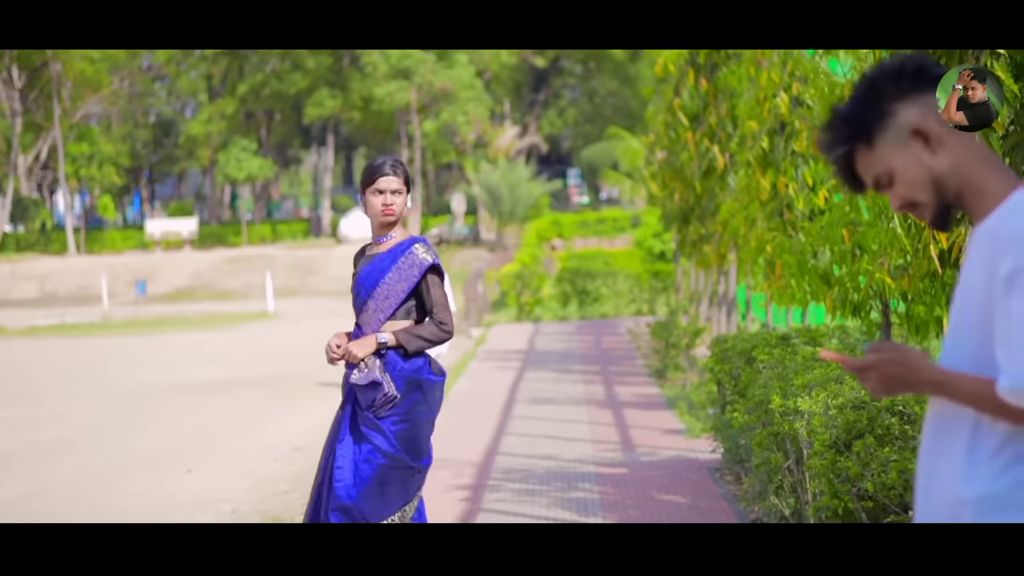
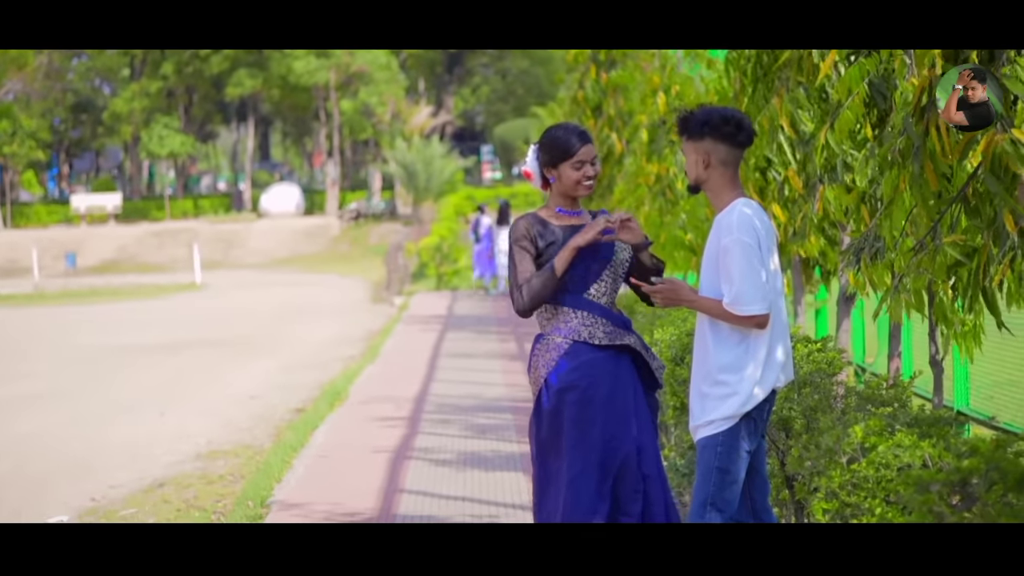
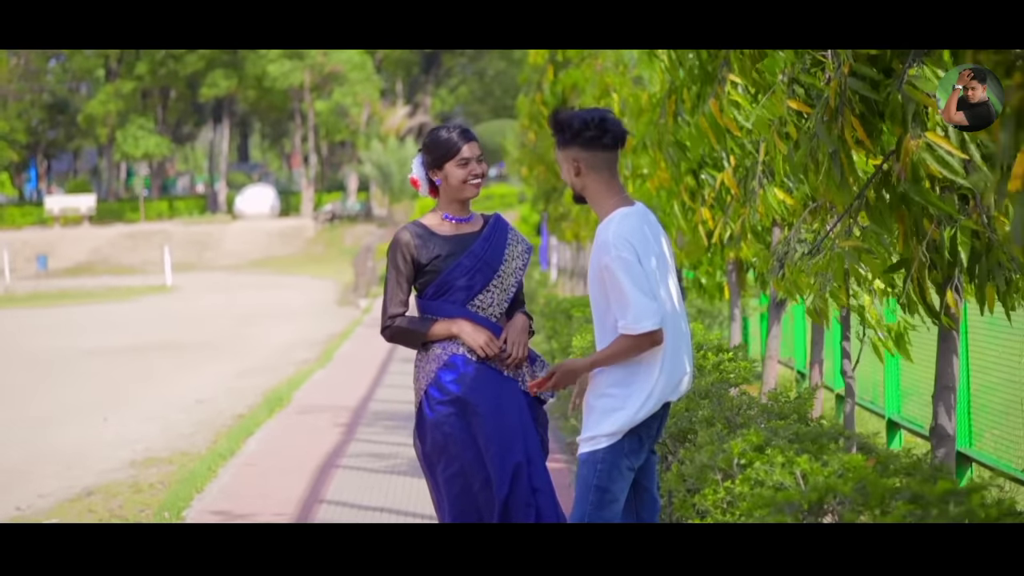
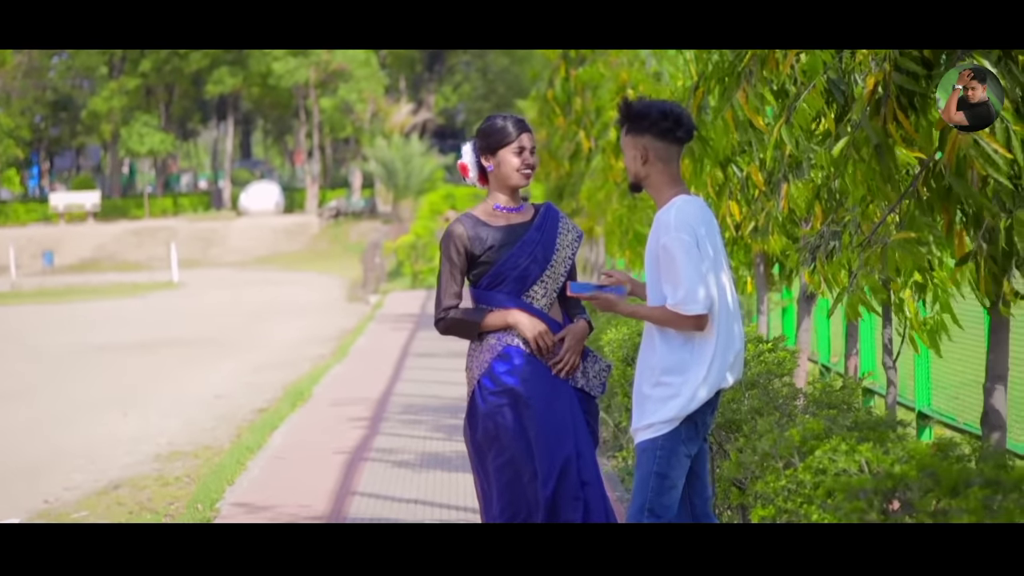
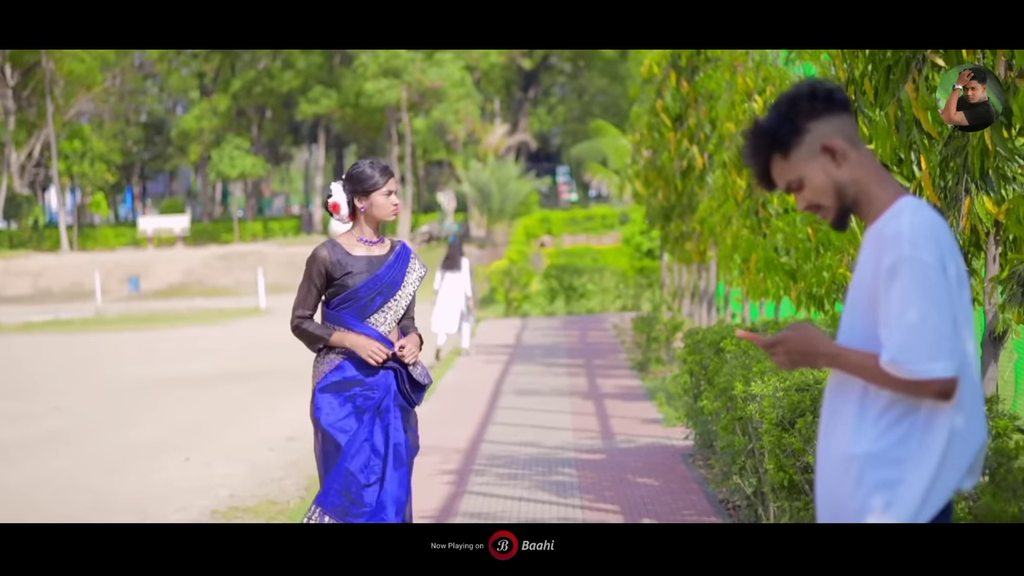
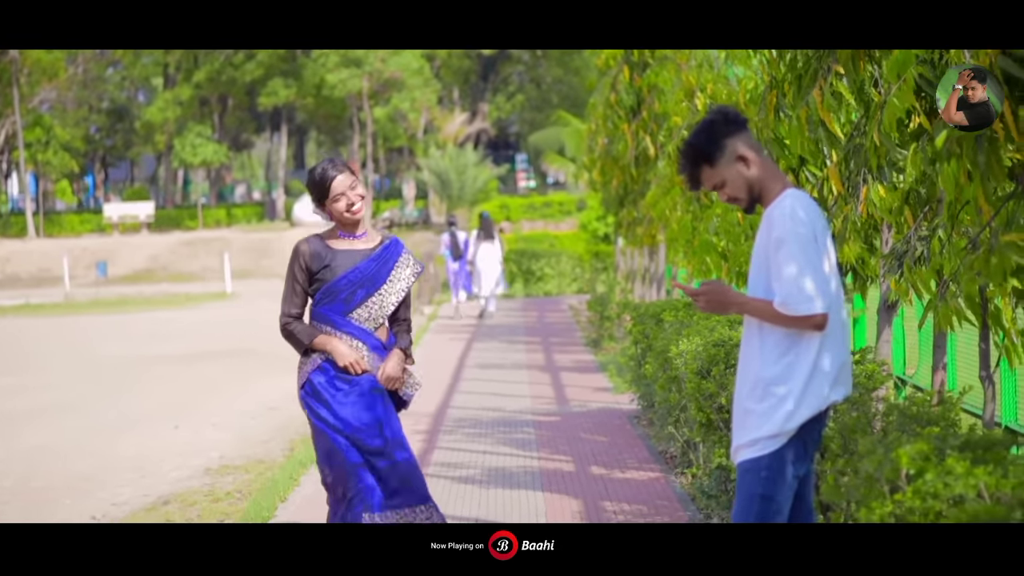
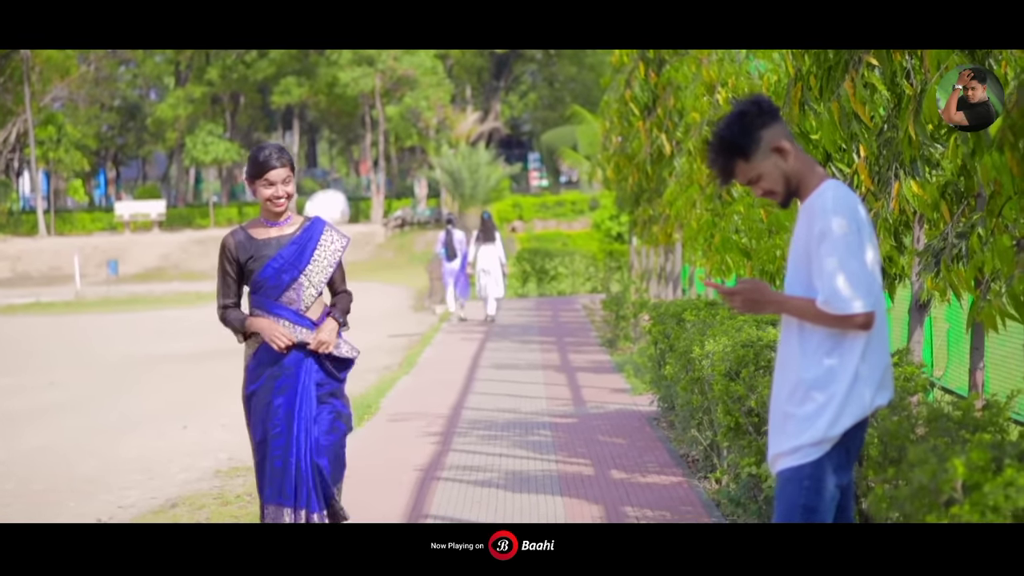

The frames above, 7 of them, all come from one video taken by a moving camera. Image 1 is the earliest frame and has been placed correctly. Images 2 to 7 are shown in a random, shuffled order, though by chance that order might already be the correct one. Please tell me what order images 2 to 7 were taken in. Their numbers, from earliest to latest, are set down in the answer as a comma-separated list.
5, 7, 6, 2, 4, 3
